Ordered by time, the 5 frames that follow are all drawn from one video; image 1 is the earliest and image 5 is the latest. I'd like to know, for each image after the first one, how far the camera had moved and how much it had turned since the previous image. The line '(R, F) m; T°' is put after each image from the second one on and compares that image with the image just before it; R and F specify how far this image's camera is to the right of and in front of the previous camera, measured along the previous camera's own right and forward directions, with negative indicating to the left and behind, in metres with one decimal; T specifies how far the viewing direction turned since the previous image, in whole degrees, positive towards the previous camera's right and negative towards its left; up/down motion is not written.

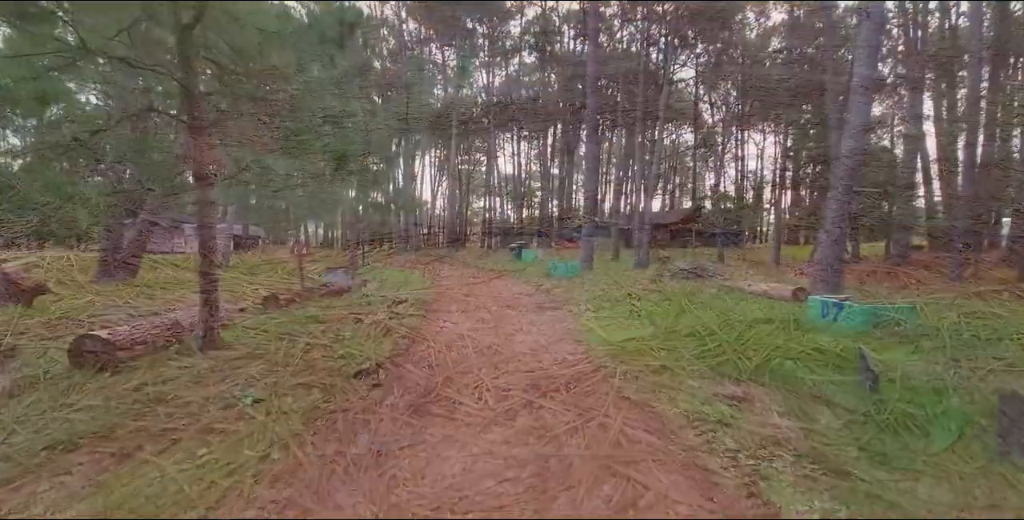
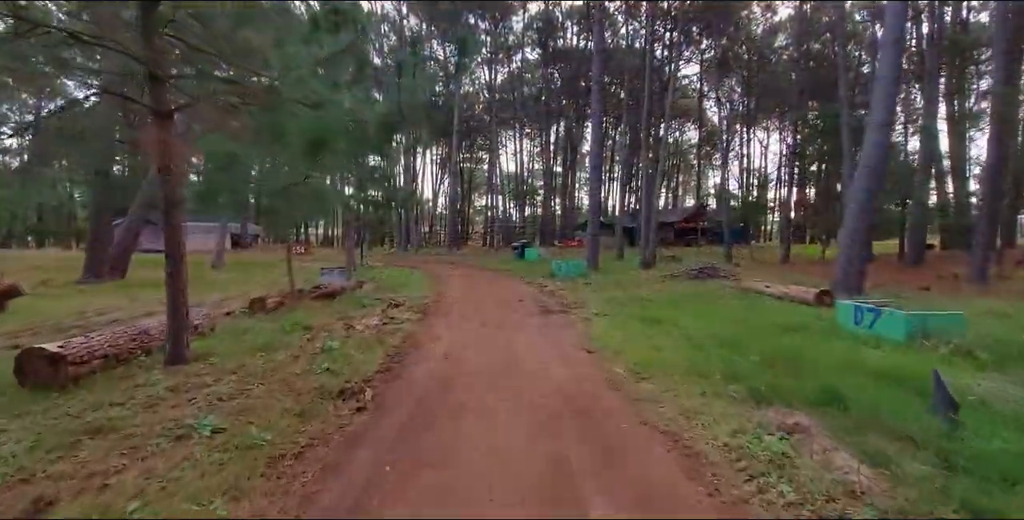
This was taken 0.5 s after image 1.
(0.0, +0.7) m; 0°
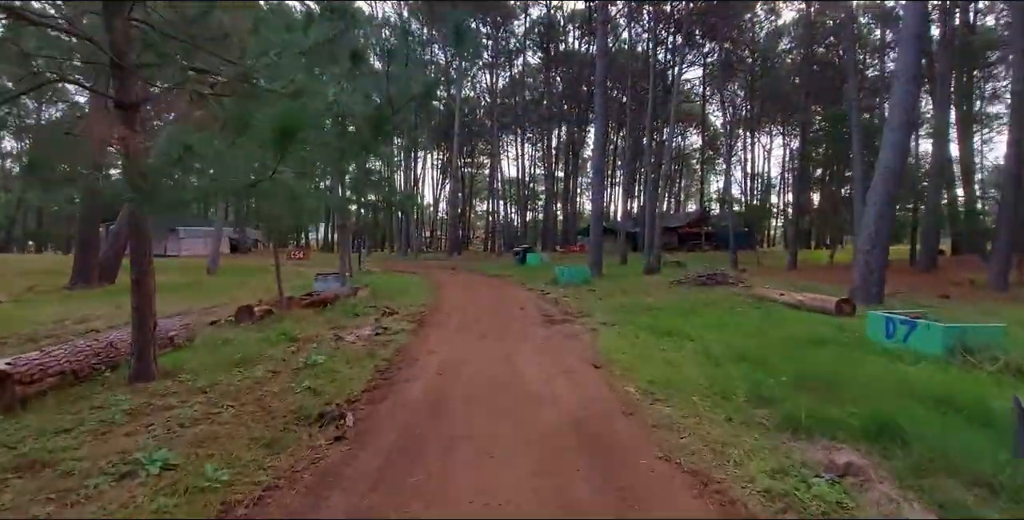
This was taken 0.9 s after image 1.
(0.0, +0.5) m; 0°
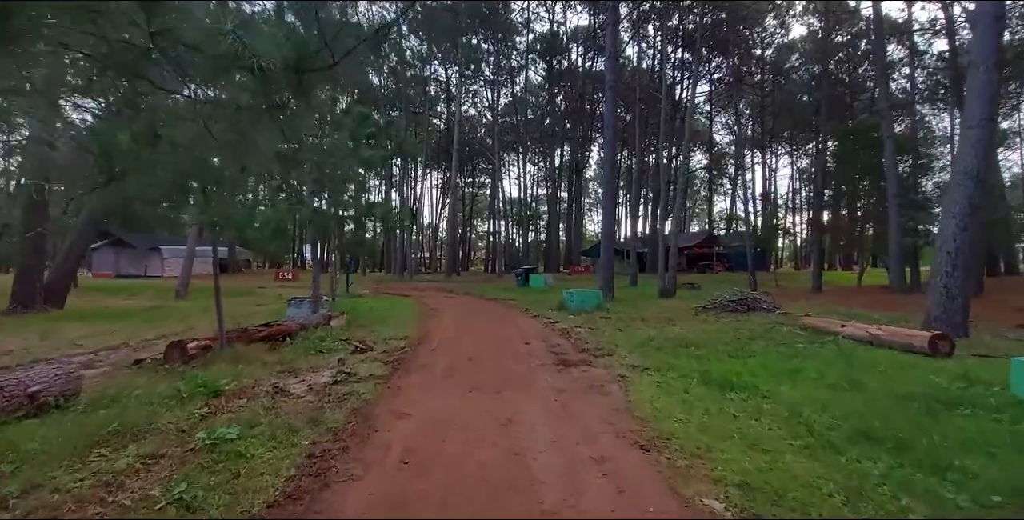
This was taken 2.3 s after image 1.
(0.0, +1.9) m; 0°
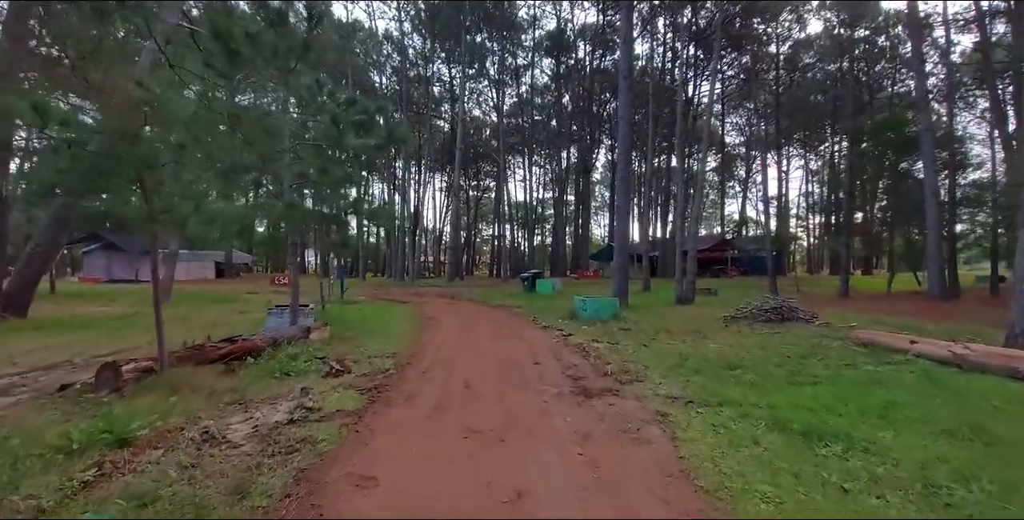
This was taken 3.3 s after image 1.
(0.0, +1.3) m; -1°
